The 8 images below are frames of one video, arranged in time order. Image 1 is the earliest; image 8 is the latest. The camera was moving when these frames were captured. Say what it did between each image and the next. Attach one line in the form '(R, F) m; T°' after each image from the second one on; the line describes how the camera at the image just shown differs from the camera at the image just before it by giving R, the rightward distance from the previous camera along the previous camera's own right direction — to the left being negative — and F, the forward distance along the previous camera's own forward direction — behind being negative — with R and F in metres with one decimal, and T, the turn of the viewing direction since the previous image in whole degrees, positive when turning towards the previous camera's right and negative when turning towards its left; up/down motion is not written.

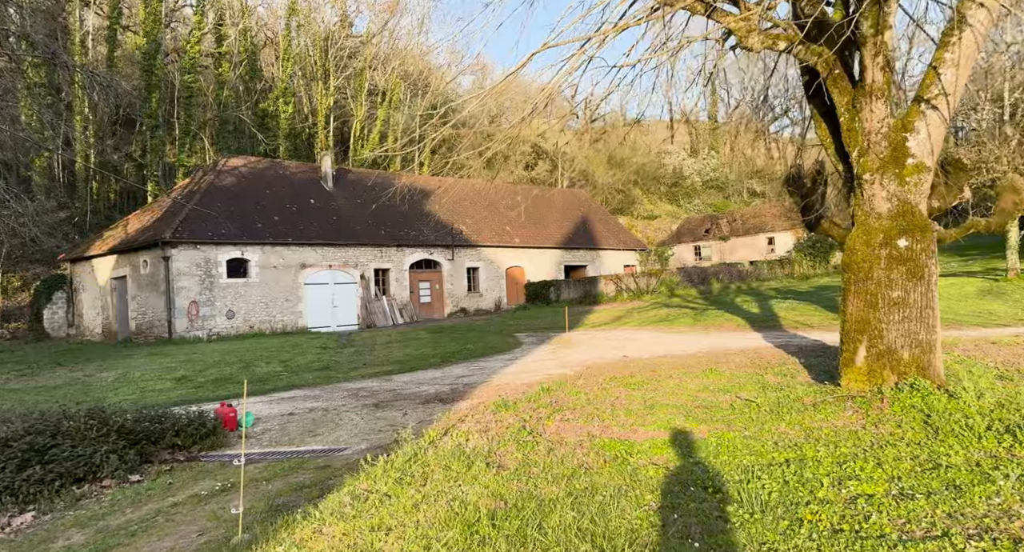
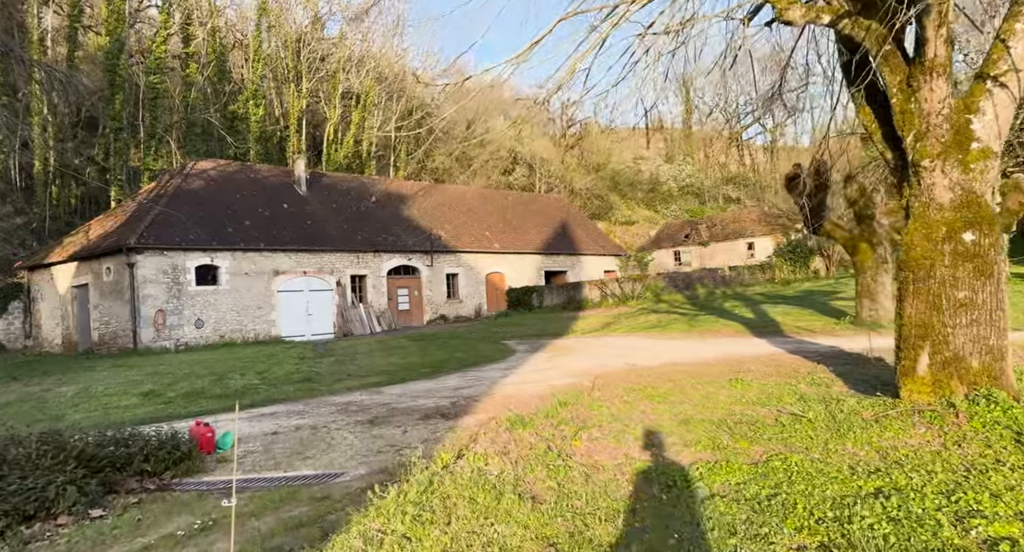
(-0.3, +0.7) m; +2°
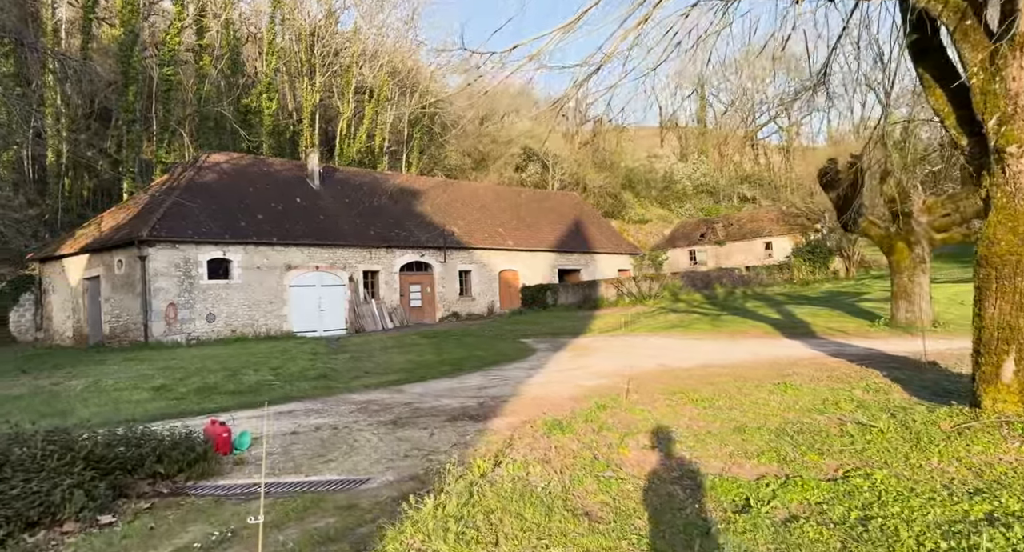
(-0.2, +0.4) m; -1°
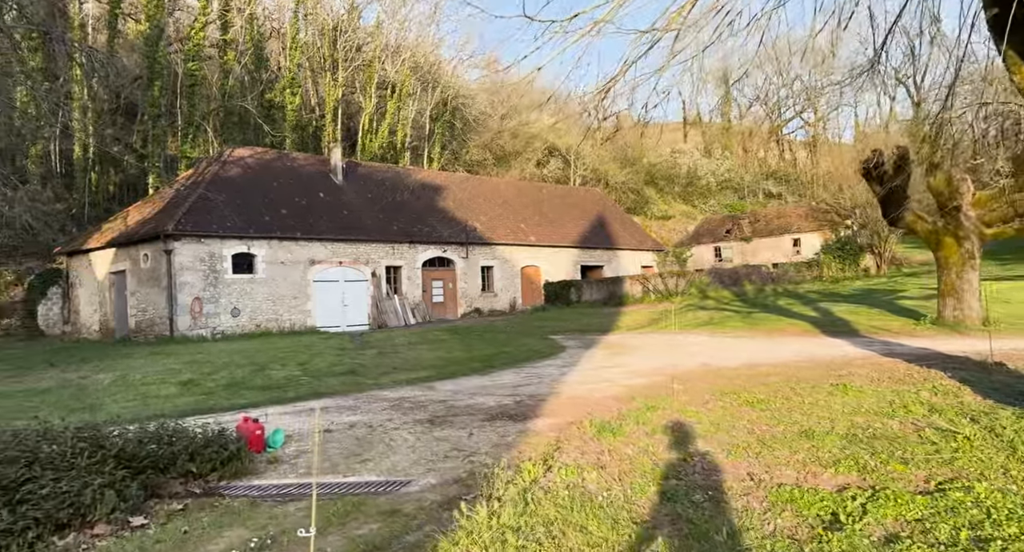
(-0.2, +0.3) m; -1°
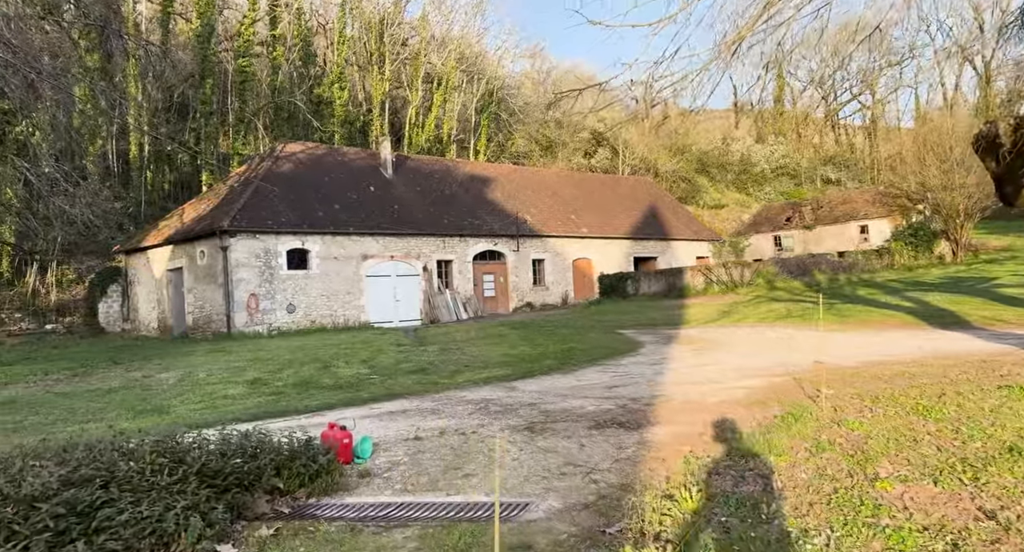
(-0.5, +0.7) m; -3°
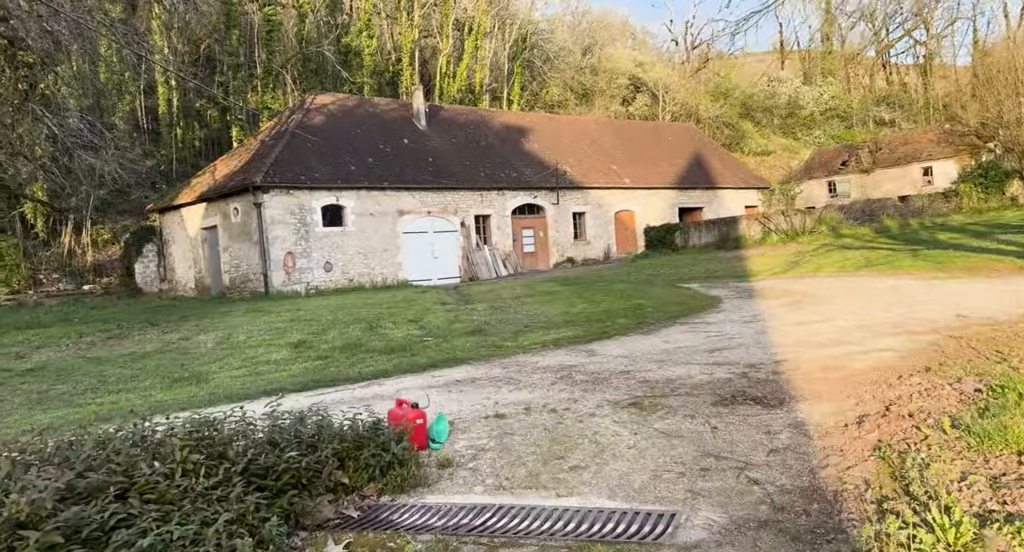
(-0.5, +1.1) m; -2°
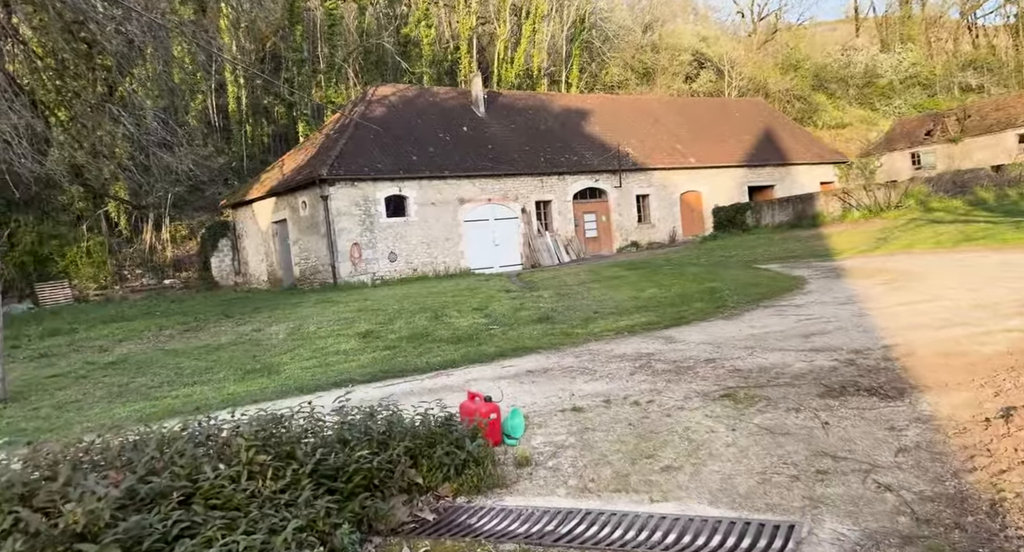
(-0.1, +0.4) m; -5°
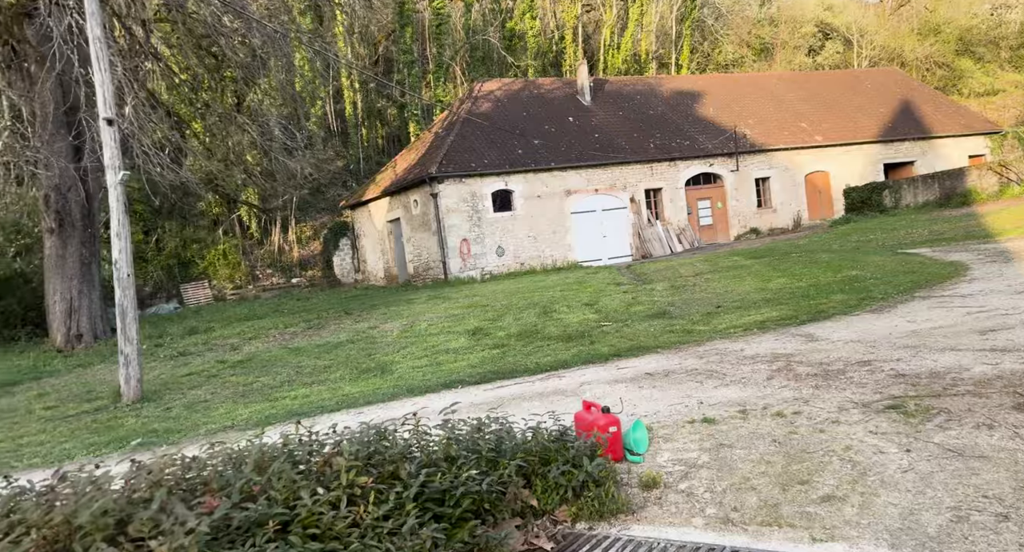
(0.0, +0.5) m; -8°
